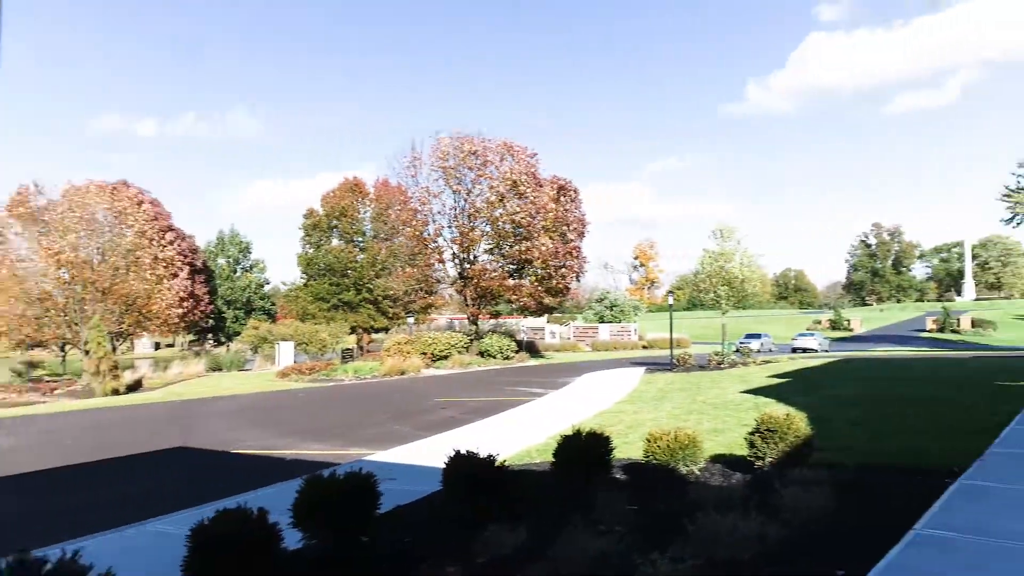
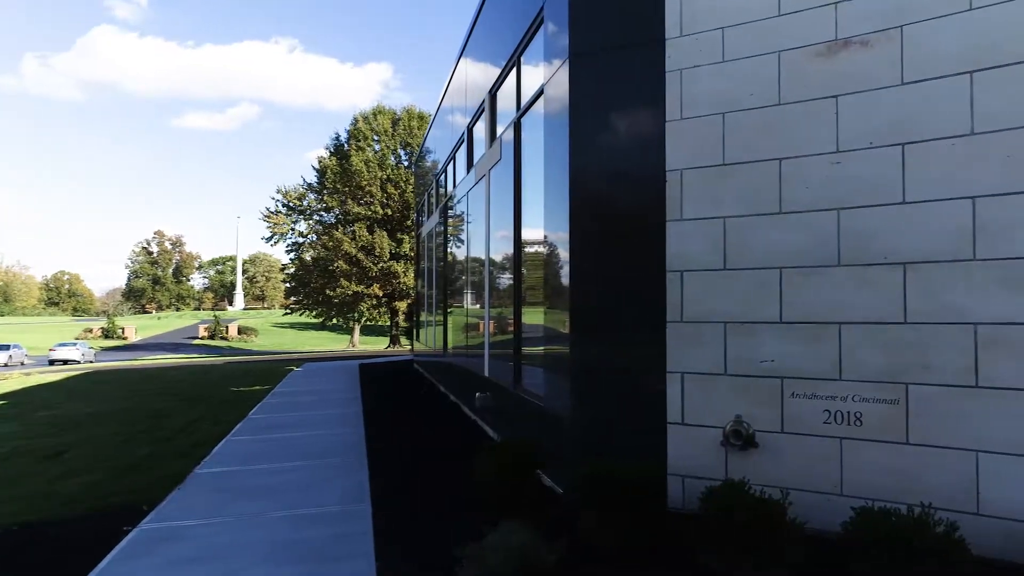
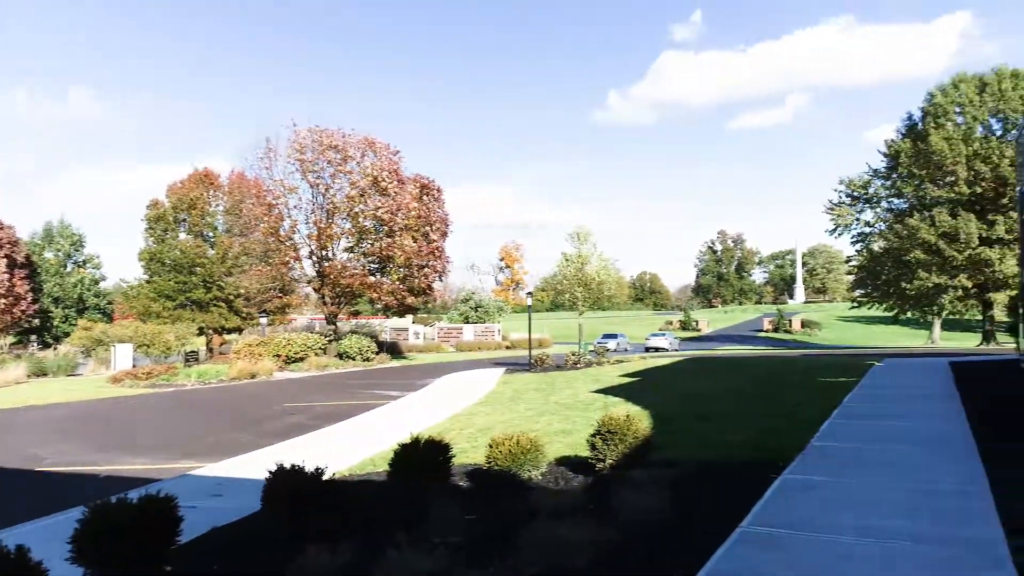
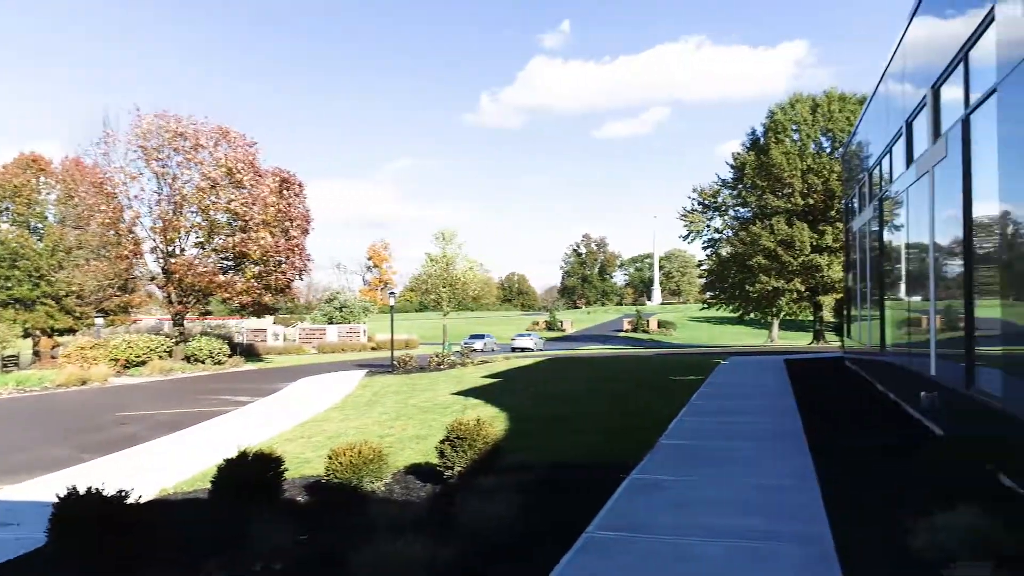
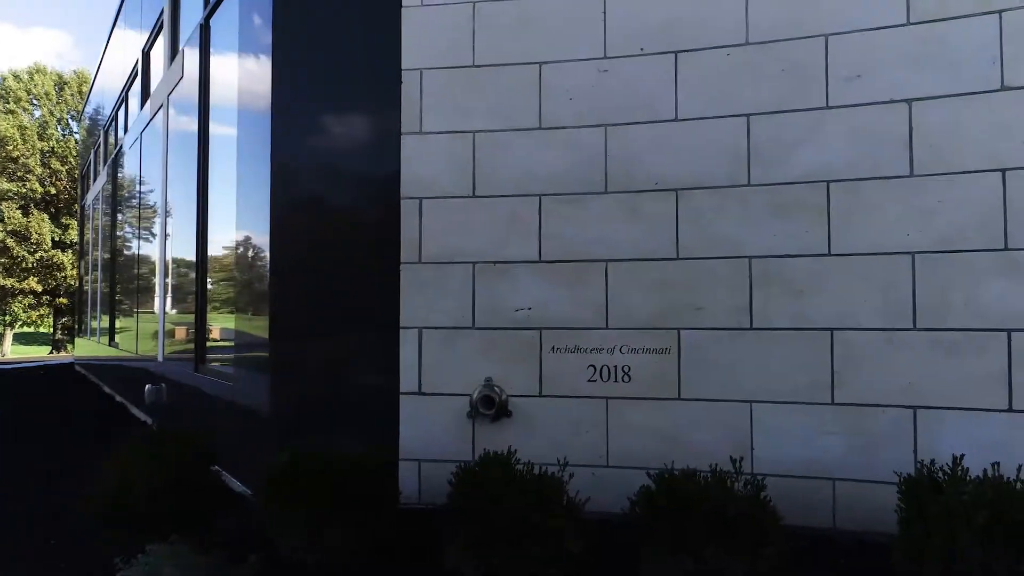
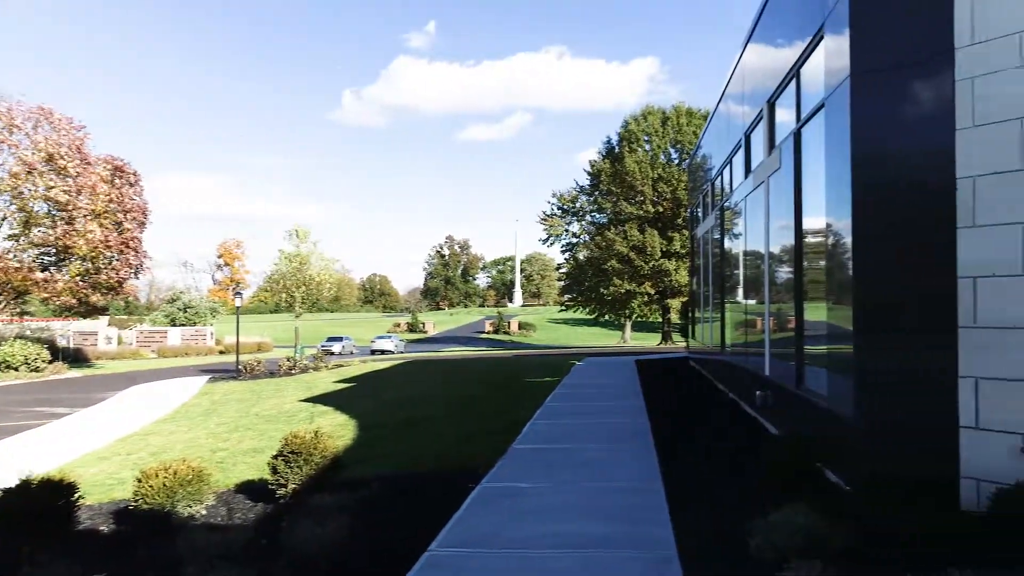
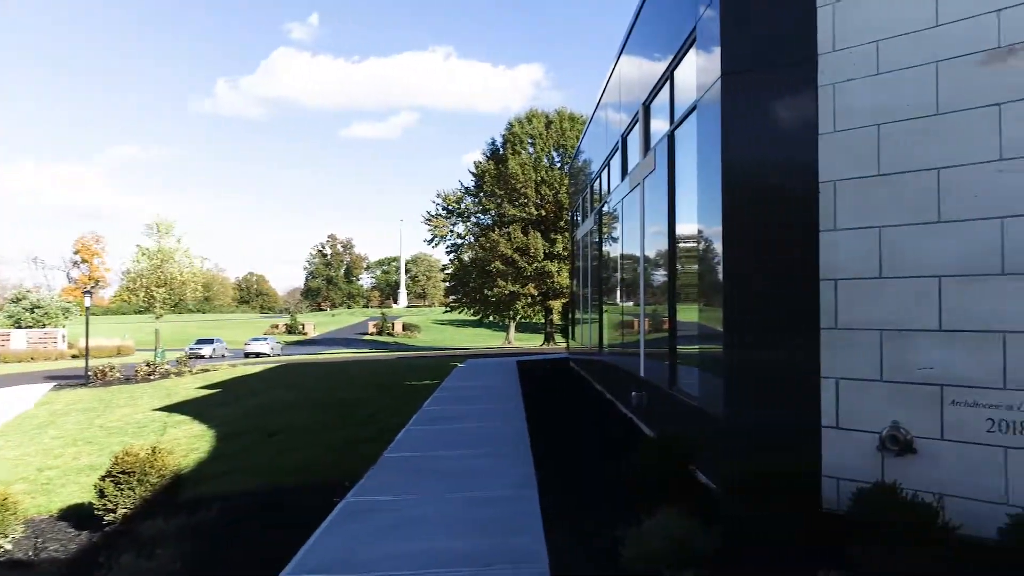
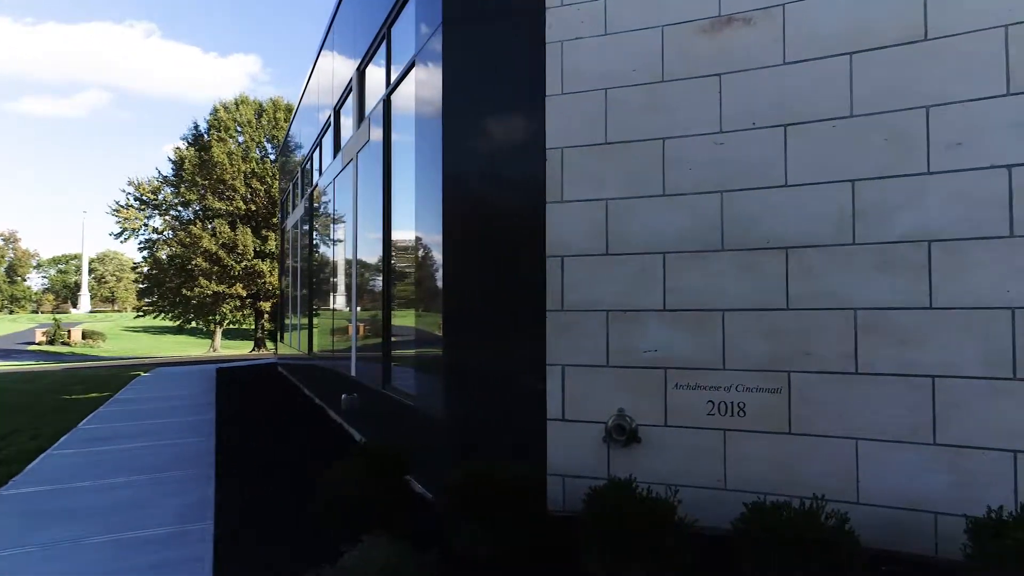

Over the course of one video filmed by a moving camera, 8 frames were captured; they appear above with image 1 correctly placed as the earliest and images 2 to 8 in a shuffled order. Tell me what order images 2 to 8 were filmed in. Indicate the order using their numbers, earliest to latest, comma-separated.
3, 4, 6, 7, 2, 8, 5
